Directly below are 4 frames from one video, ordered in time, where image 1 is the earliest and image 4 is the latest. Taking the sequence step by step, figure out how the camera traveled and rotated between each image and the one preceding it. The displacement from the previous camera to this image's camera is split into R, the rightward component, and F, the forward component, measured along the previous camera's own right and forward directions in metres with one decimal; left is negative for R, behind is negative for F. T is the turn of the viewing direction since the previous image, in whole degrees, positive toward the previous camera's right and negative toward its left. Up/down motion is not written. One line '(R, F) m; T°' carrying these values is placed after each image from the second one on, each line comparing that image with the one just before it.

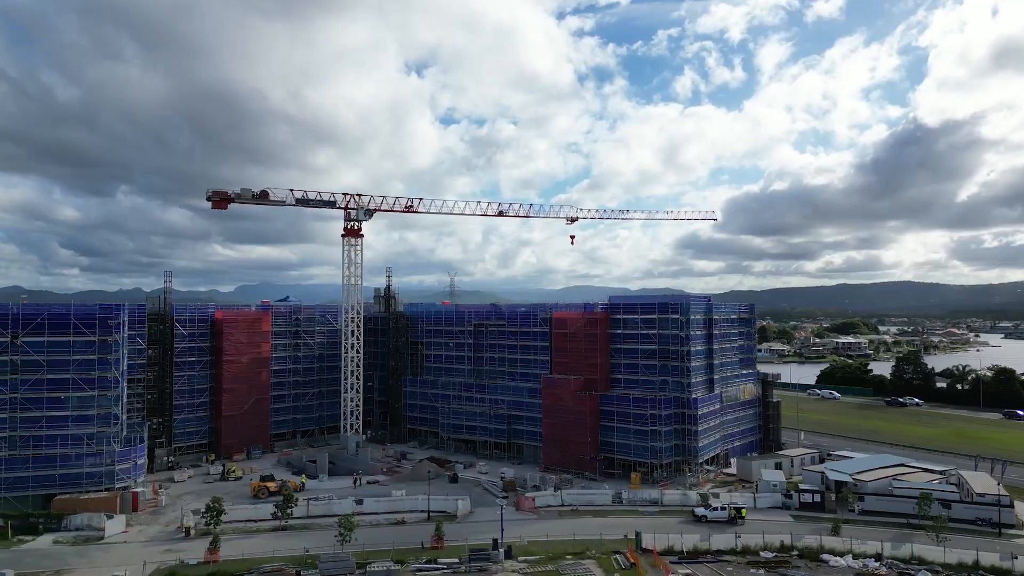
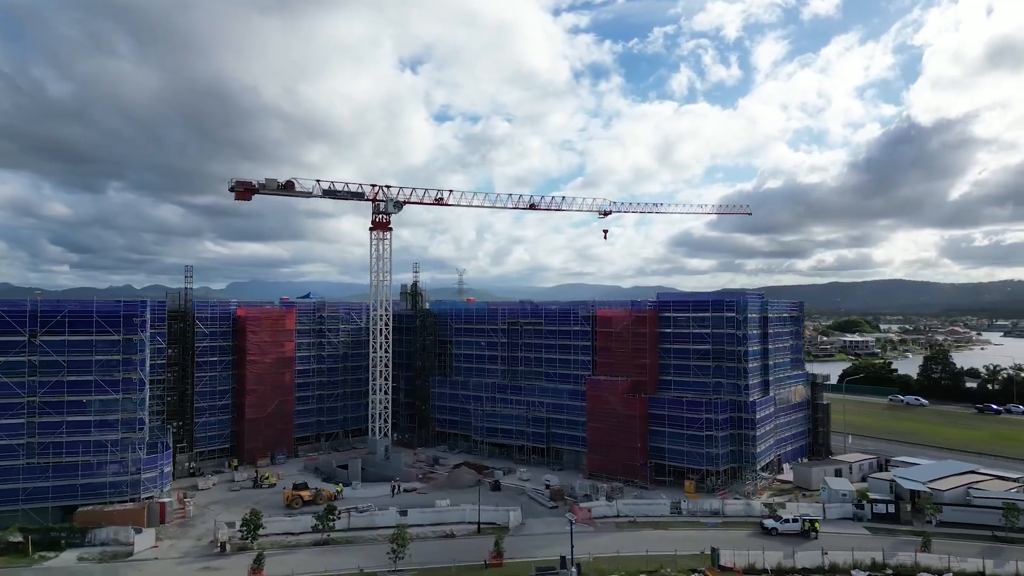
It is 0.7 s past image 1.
(-1.4, +1.2) m; 0°
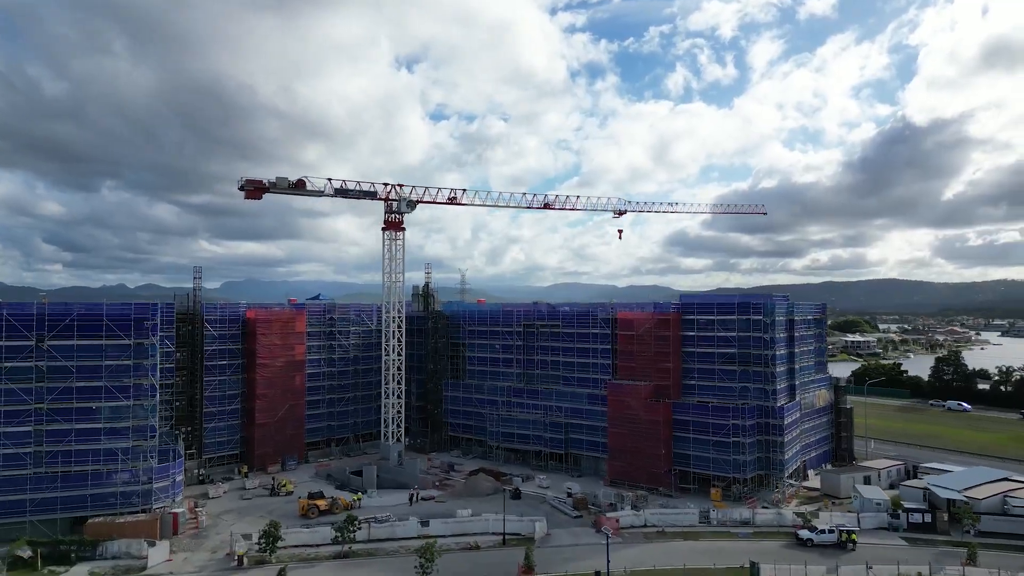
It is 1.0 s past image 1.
(-0.7, +0.6) m; 0°
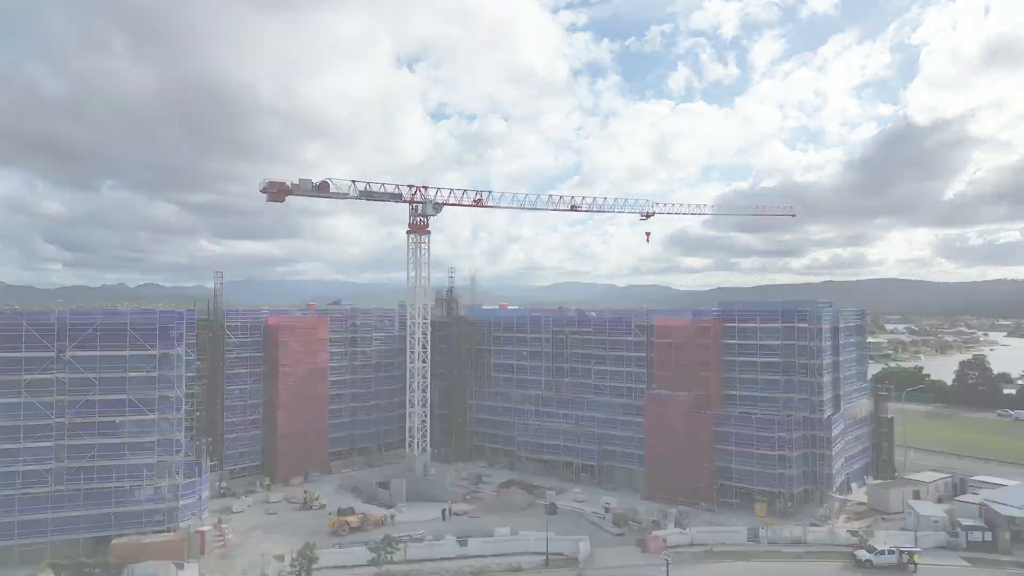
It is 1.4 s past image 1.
(-0.9, +0.7) m; 0°
